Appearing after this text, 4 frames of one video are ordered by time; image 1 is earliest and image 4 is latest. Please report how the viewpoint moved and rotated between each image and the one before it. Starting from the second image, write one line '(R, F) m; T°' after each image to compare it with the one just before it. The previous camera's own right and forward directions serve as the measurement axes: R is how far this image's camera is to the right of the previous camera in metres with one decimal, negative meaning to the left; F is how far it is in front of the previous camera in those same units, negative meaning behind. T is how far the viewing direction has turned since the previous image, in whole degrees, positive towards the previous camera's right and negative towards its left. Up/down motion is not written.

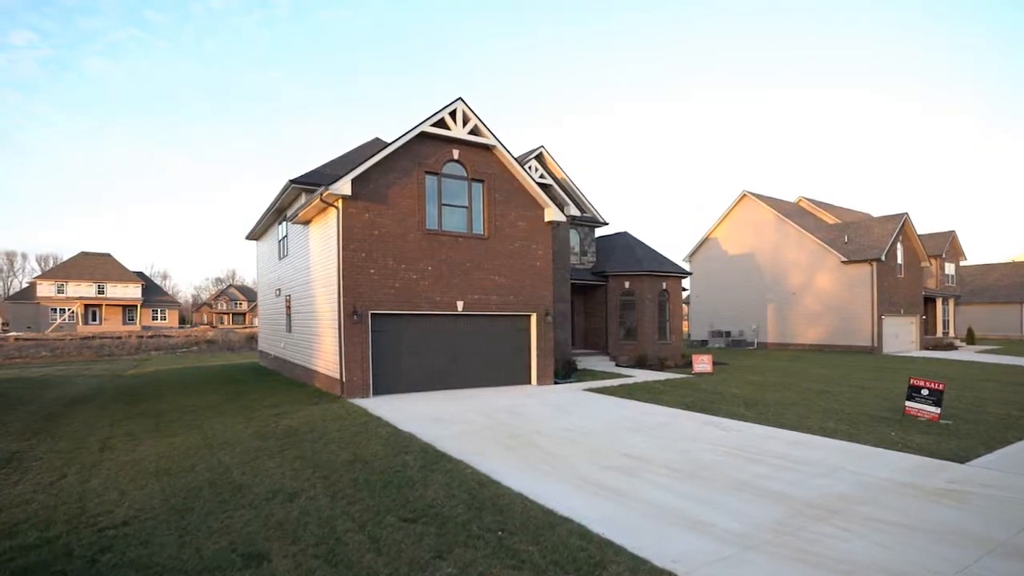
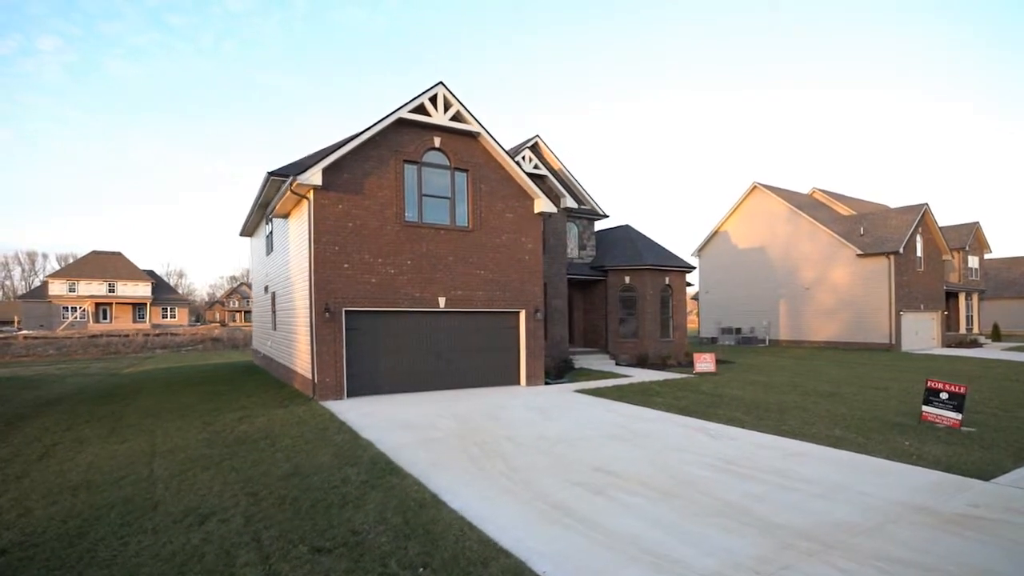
(+0.8, +0.9) m; -2°
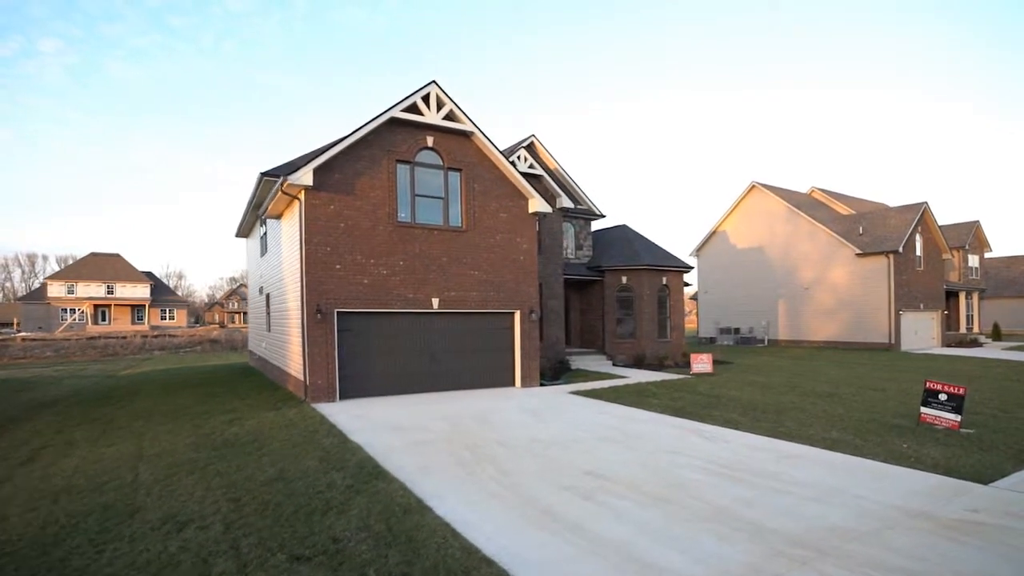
(+0.2, +0.1) m; 0°
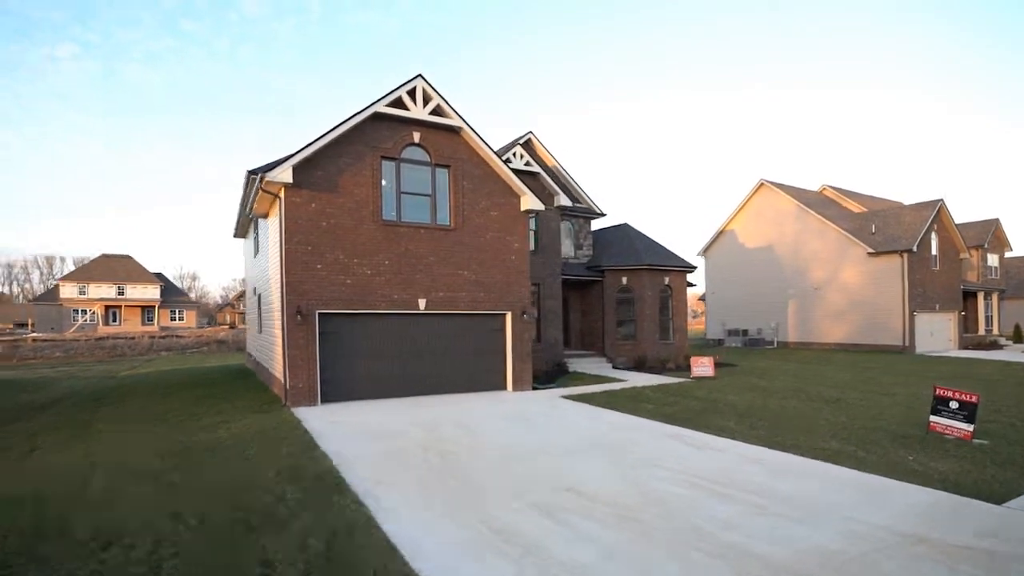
(+0.6, +0.5) m; -1°
